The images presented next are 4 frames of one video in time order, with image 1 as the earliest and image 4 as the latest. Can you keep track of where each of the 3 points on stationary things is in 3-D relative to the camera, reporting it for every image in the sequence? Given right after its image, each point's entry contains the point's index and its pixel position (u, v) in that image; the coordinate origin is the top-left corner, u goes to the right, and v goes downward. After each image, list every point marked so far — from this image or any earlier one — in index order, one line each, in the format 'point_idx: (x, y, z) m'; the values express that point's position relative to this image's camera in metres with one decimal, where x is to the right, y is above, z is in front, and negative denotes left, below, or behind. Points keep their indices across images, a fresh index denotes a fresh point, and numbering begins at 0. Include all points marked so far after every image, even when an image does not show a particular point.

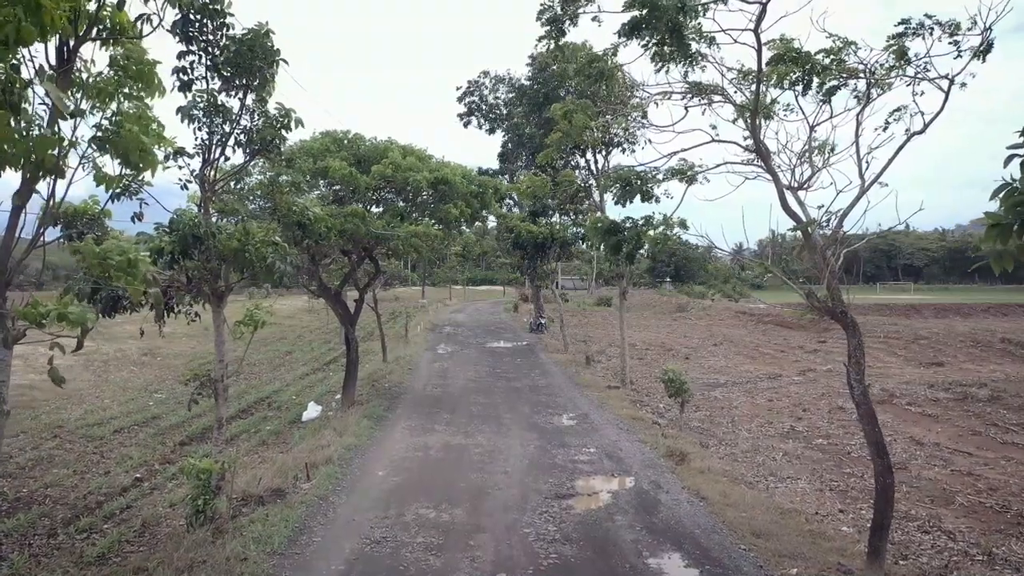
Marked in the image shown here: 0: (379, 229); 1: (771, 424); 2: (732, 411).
0: (-2.3, +1.0, +10.7) m
1: (+4.9, -2.6, +11.6) m
2: (+4.5, -2.5, +12.7) m
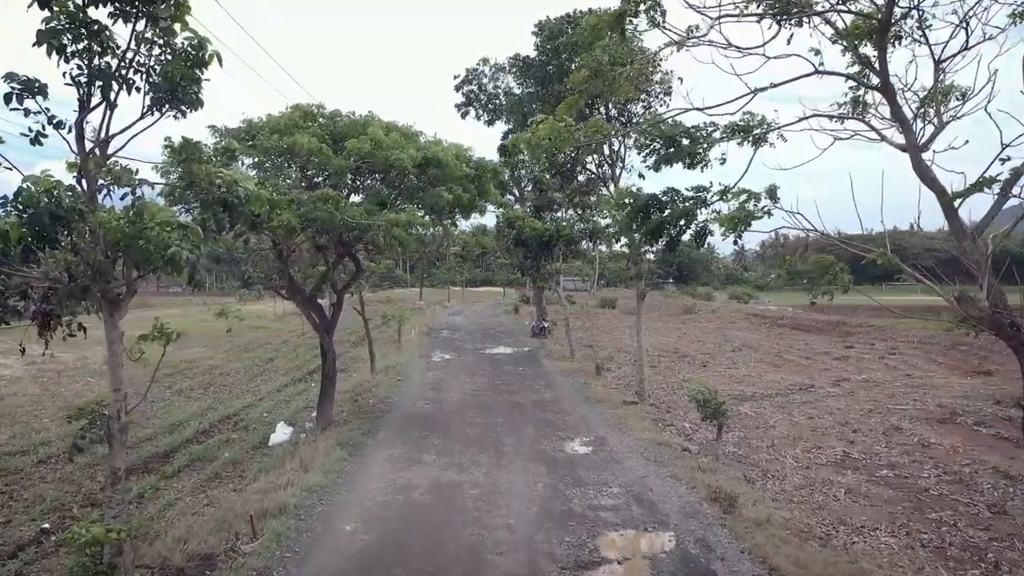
0: (-2.3, +1.0, +8.9) m
1: (+5.0, -2.6, +9.9) m
2: (+4.6, -2.6, +10.9) m
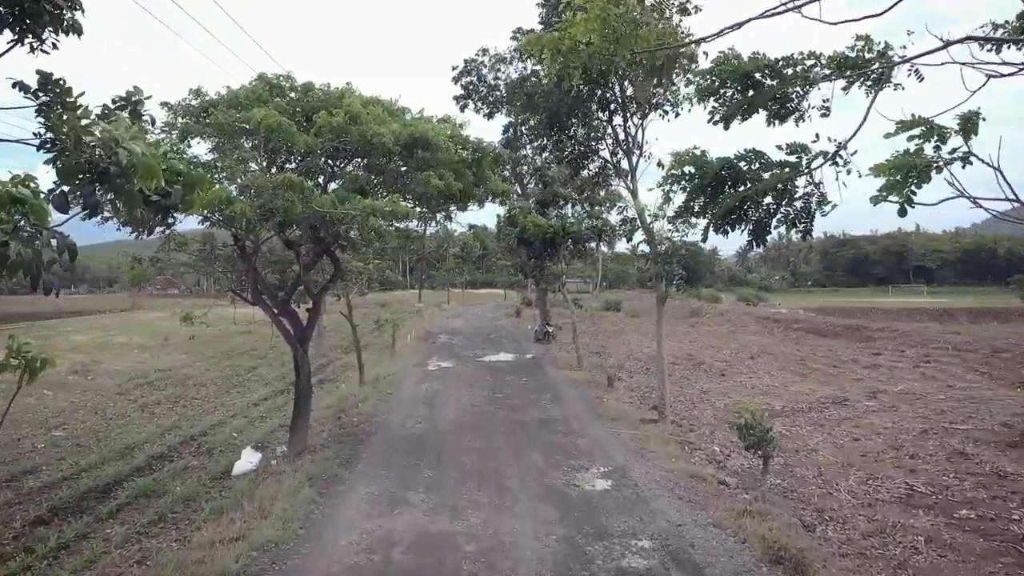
0: (-2.2, +1.0, +7.5) m
1: (+5.0, -2.6, +8.4) m
2: (+4.6, -2.6, +9.5) m
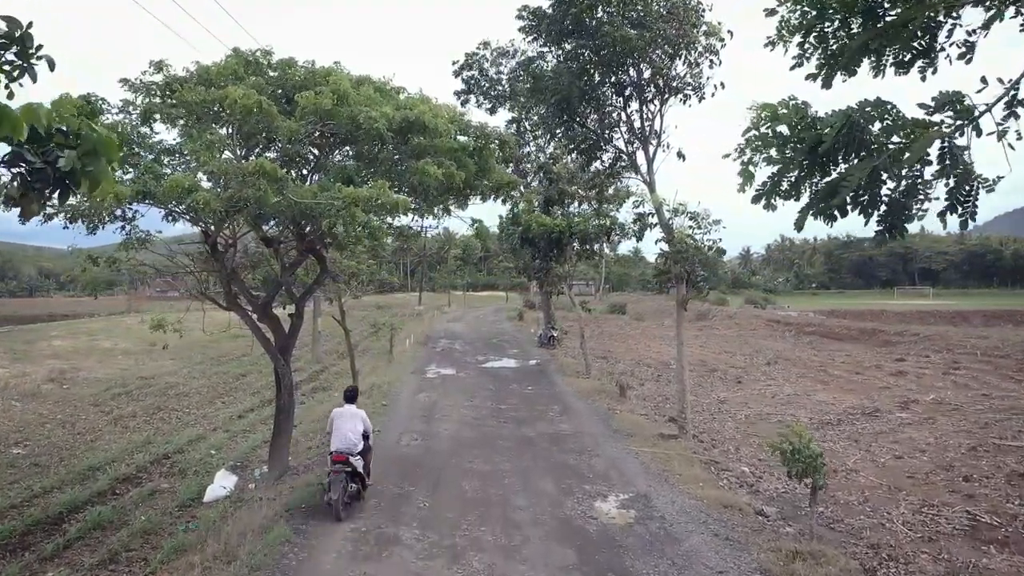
0: (-2.2, +0.9, +6.5) m
1: (+5.1, -2.7, +7.4) m
2: (+4.7, -2.6, +8.5) m
